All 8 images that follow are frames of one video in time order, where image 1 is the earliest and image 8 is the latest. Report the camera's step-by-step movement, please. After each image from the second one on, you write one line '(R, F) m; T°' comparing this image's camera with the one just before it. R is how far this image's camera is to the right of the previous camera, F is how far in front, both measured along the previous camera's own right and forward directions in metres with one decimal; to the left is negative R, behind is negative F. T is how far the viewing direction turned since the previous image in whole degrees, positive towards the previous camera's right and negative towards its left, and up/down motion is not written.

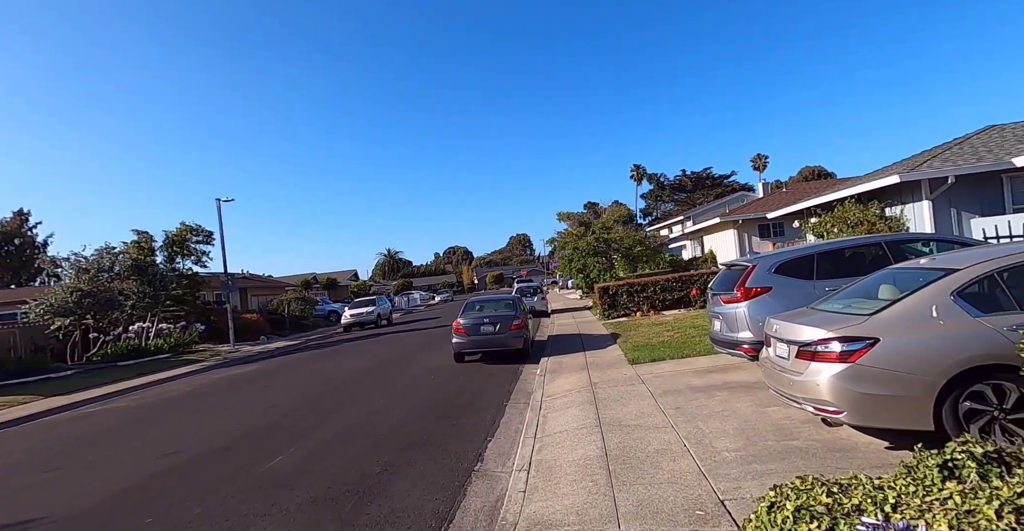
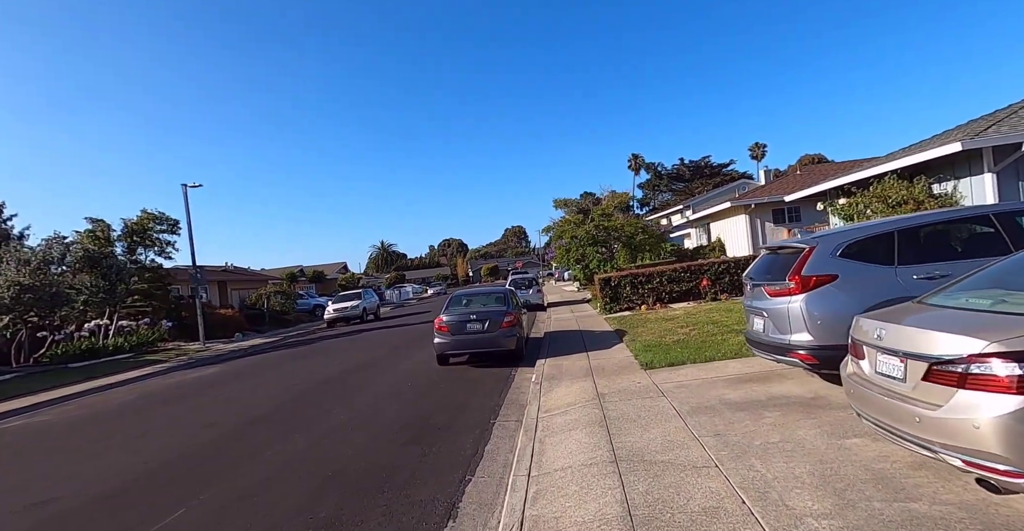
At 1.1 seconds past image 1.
(+0.1, +1.5) m; 0°
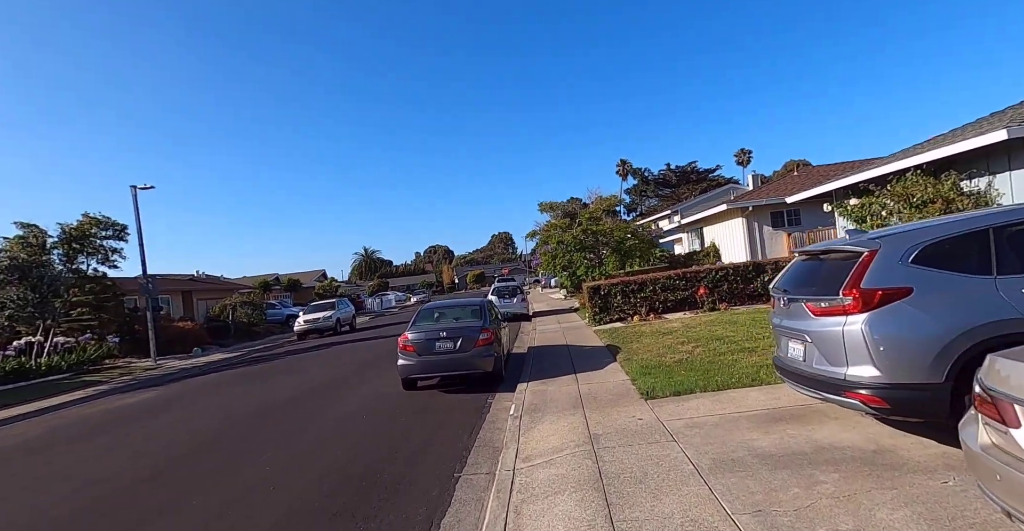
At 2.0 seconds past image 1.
(+0.2, +1.3) m; +2°
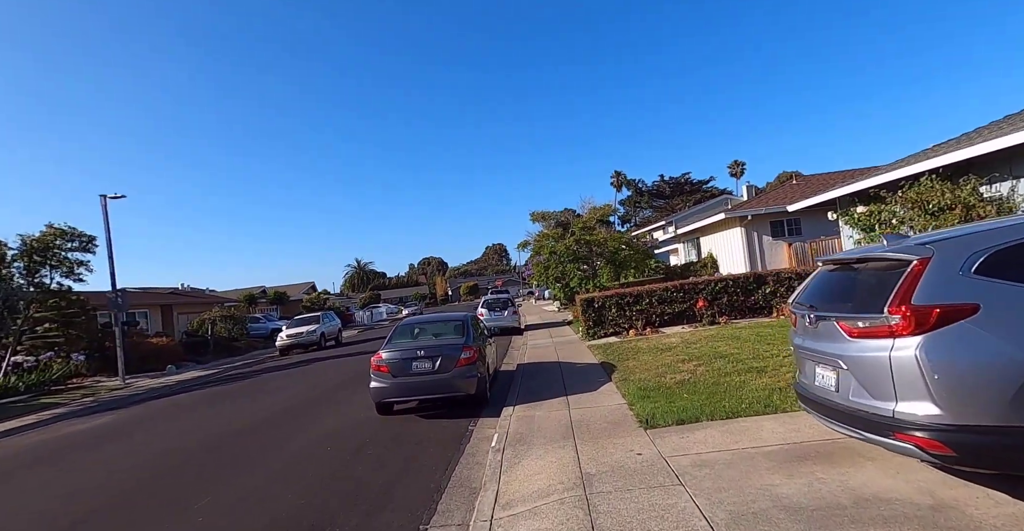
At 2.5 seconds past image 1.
(+0.2, +0.7) m; +1°
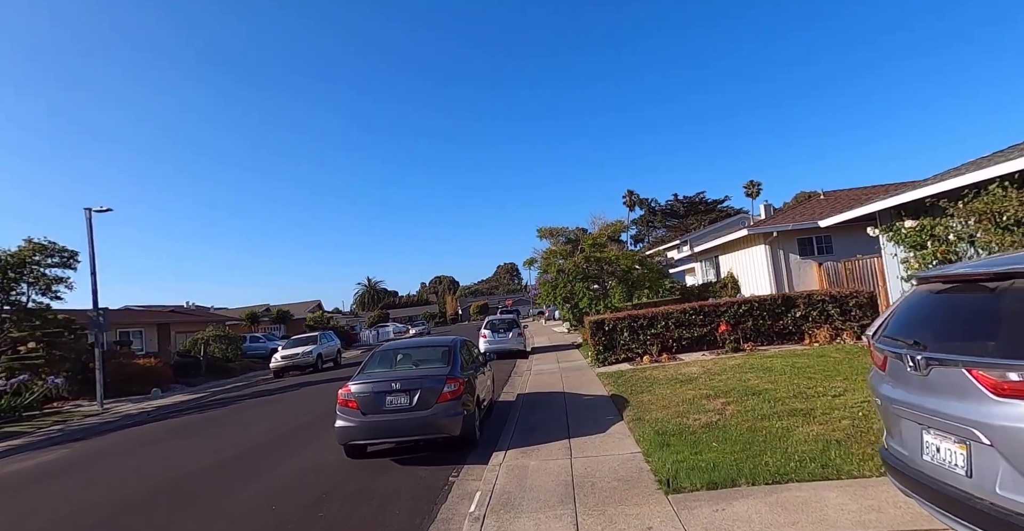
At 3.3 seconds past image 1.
(+0.3, +1.2) m; -1°
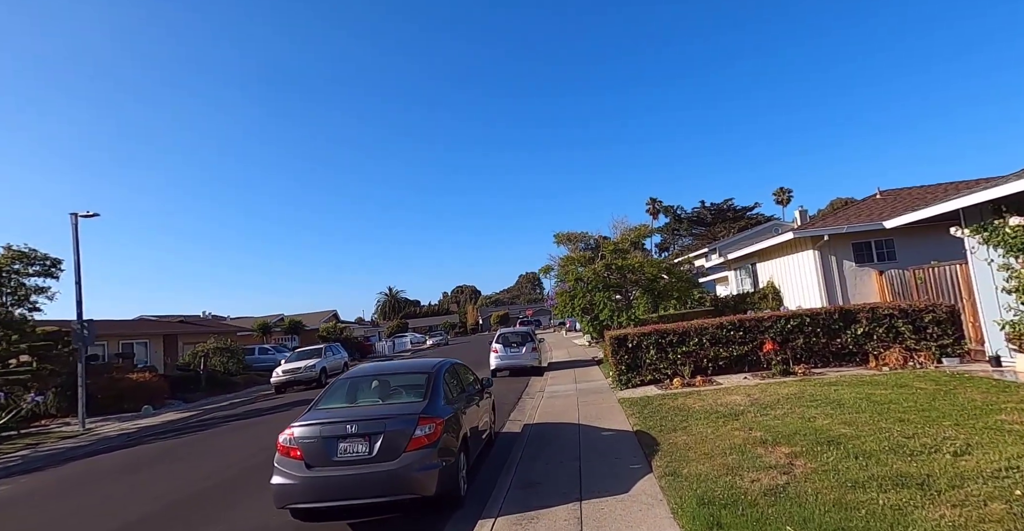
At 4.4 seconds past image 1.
(+0.3, +1.6) m; -3°
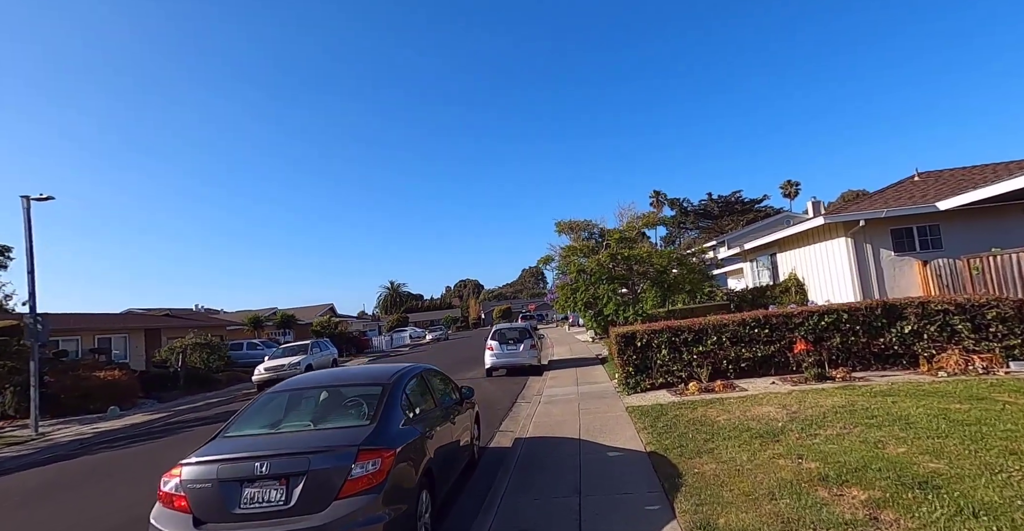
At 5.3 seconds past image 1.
(+0.2, +1.4) m; 0°
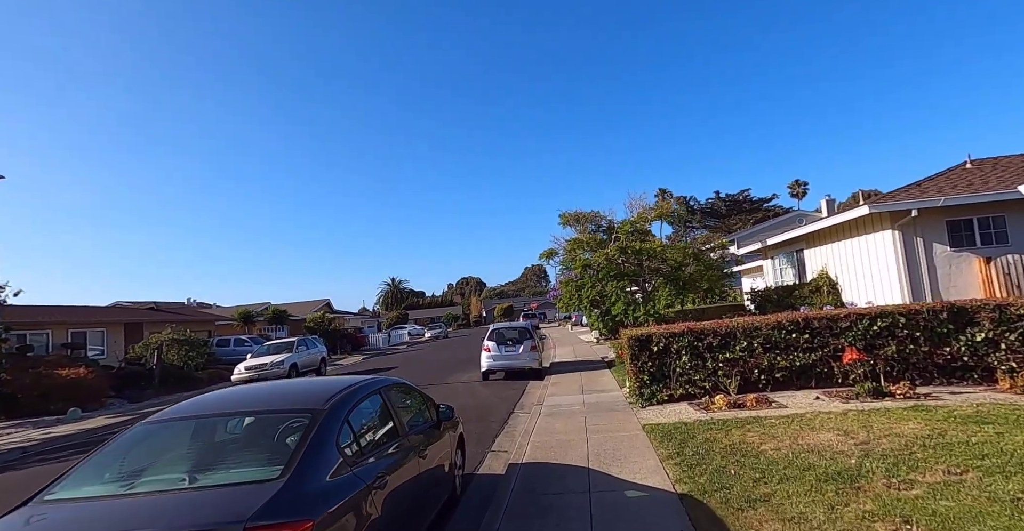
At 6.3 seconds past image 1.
(+0.1, +1.4) m; 0°
